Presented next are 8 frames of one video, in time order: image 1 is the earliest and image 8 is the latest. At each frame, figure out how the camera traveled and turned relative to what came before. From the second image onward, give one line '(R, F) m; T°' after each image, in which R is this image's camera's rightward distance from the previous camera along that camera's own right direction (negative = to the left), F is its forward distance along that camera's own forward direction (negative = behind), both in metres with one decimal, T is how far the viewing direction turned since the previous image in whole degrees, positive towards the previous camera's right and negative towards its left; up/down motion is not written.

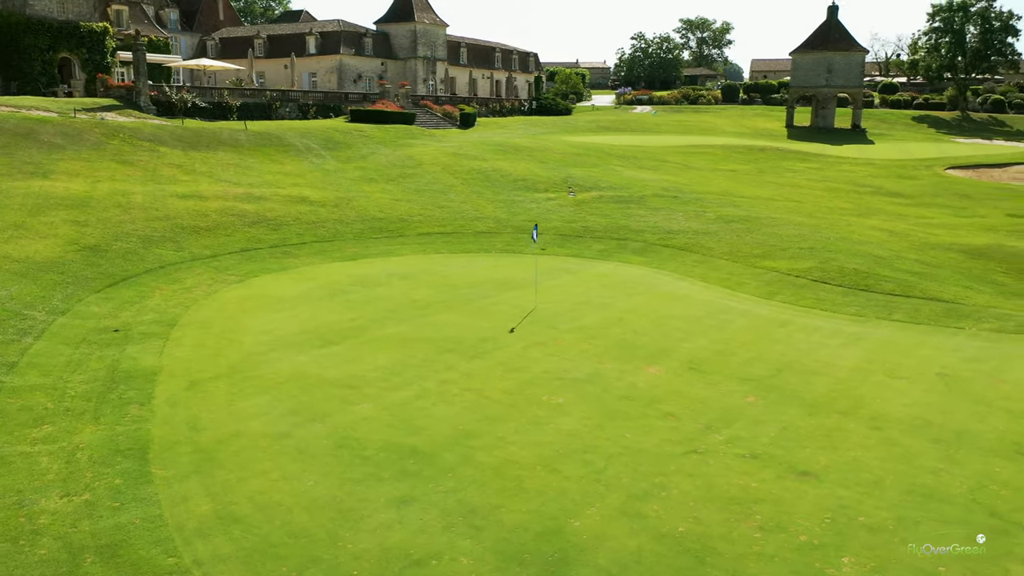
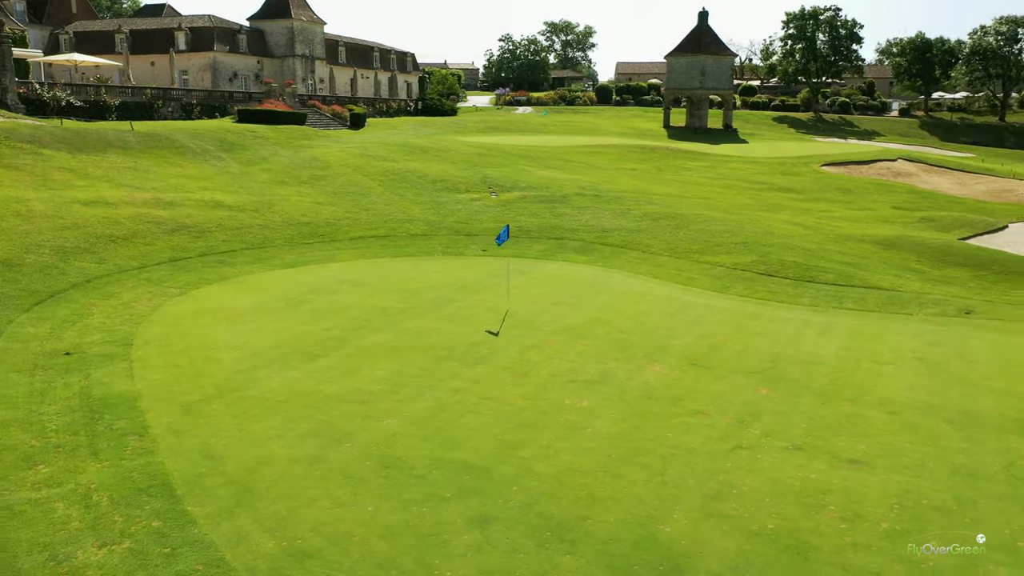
(-2.1, +0.6) m; +9°
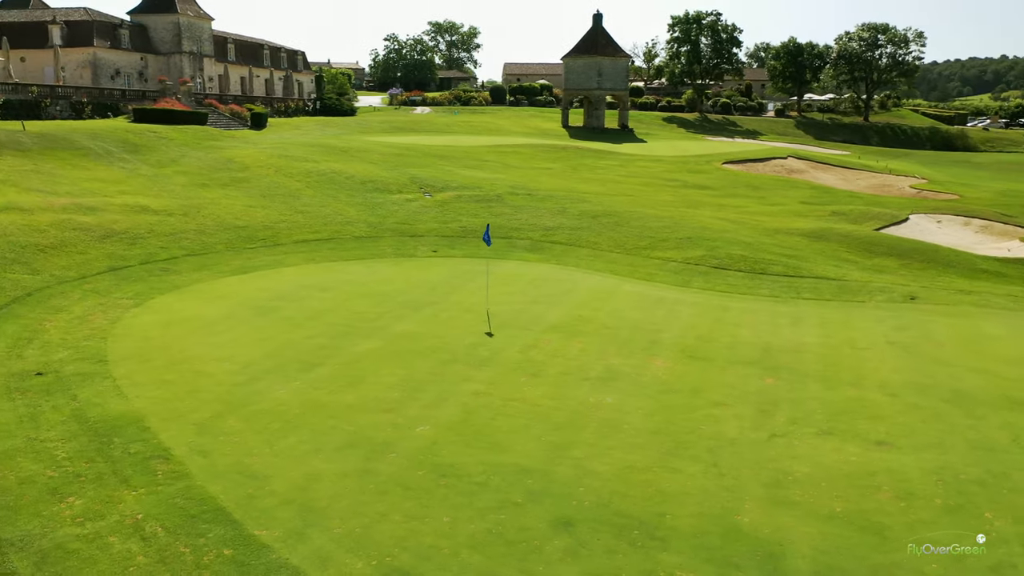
(-1.9, +0.3) m; +8°
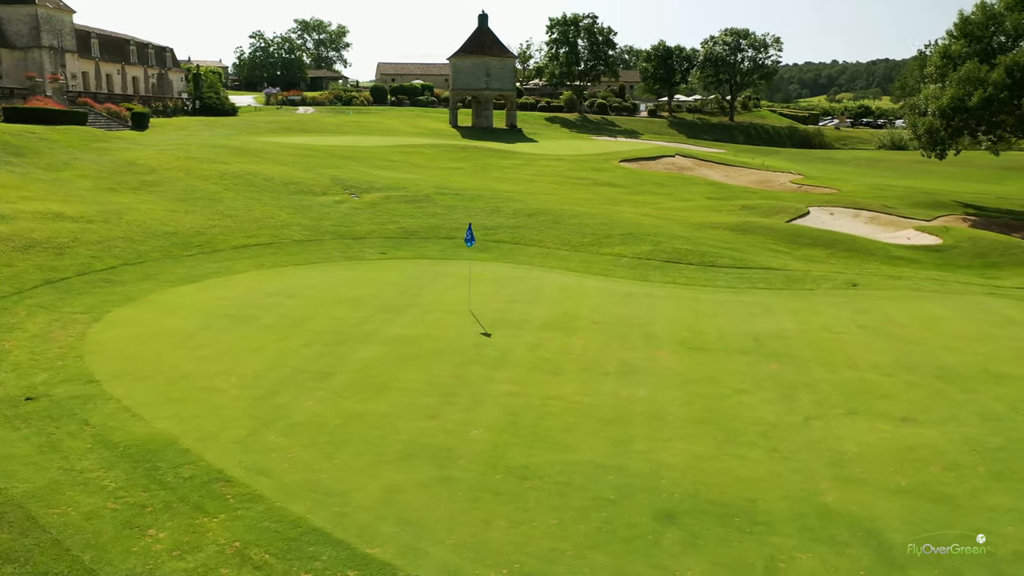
(-2.2, +0.3) m; +9°
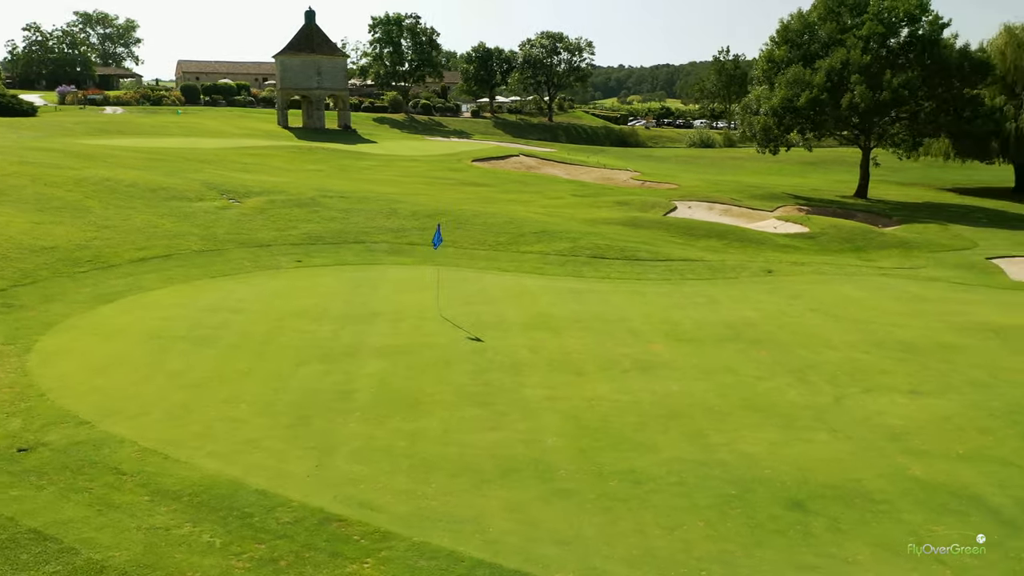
(-3.0, +0.8) m; +13°
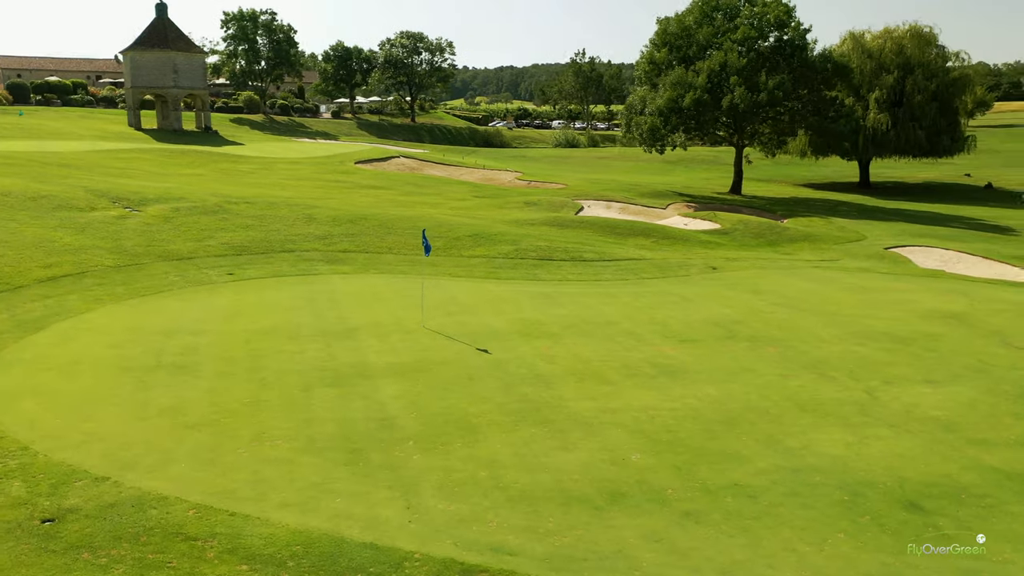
(-2.4, +1.0) m; +10°
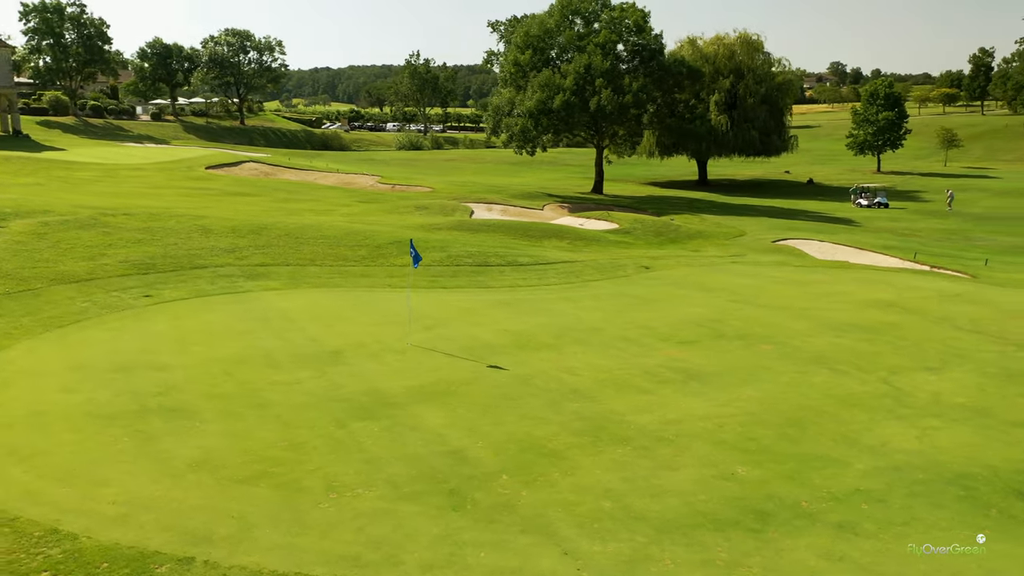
(-2.7, +1.1) m; +12°
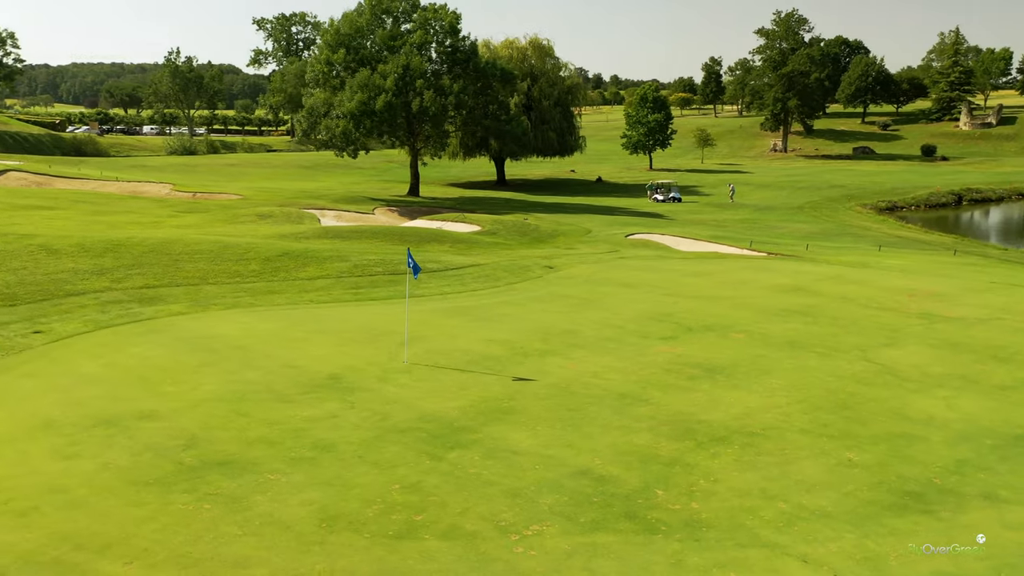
(-3.5, +1.1) m; +17°
